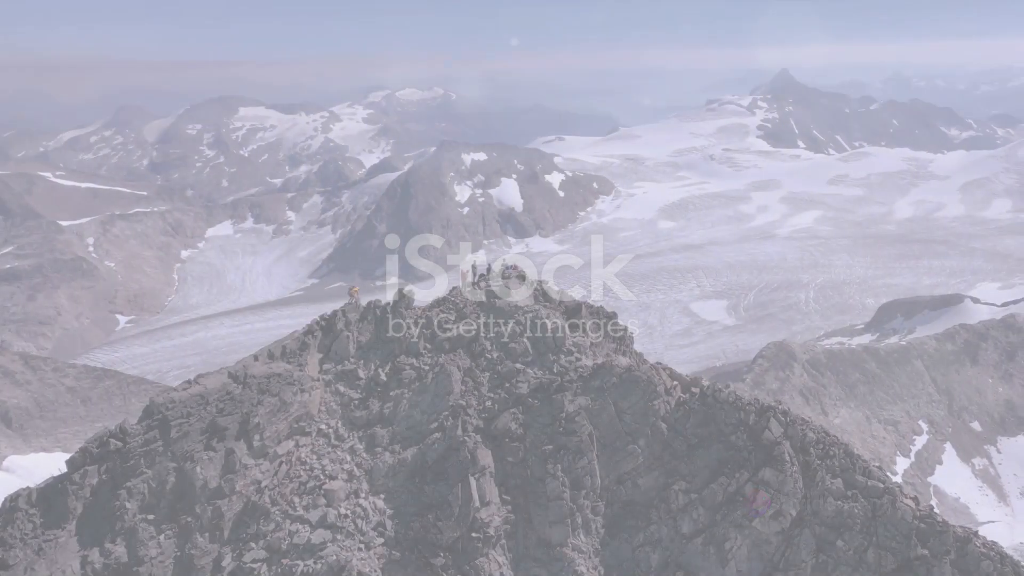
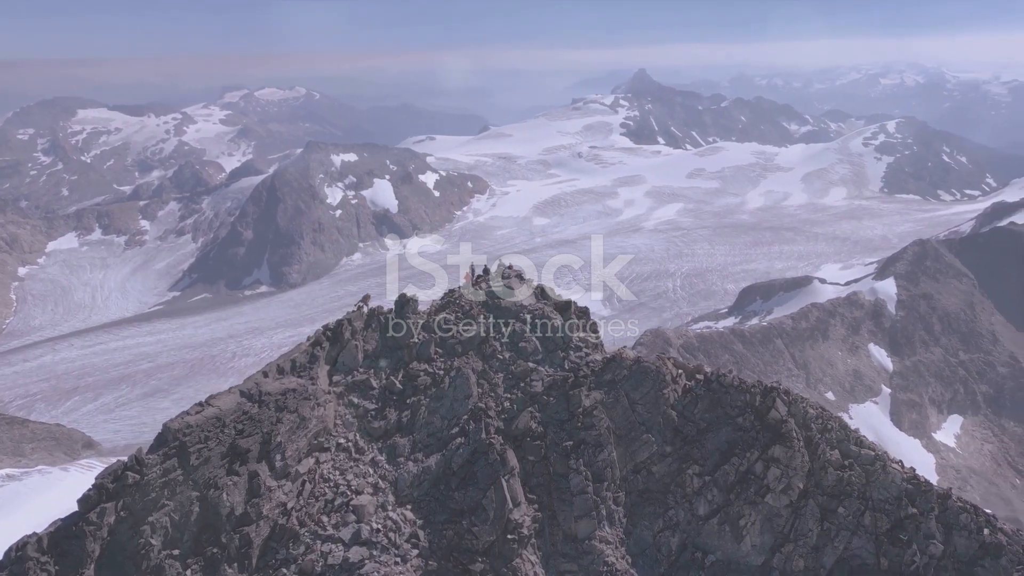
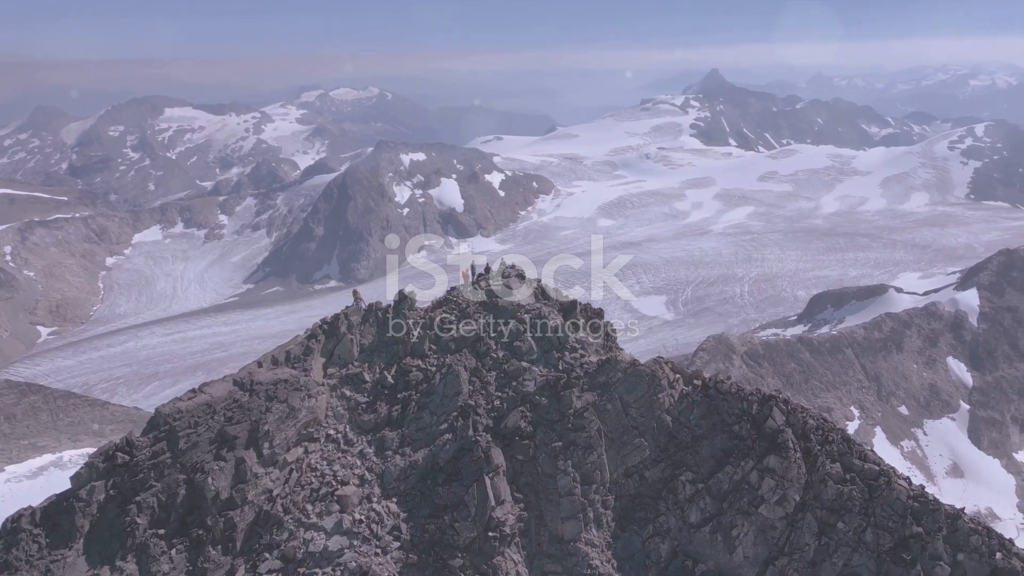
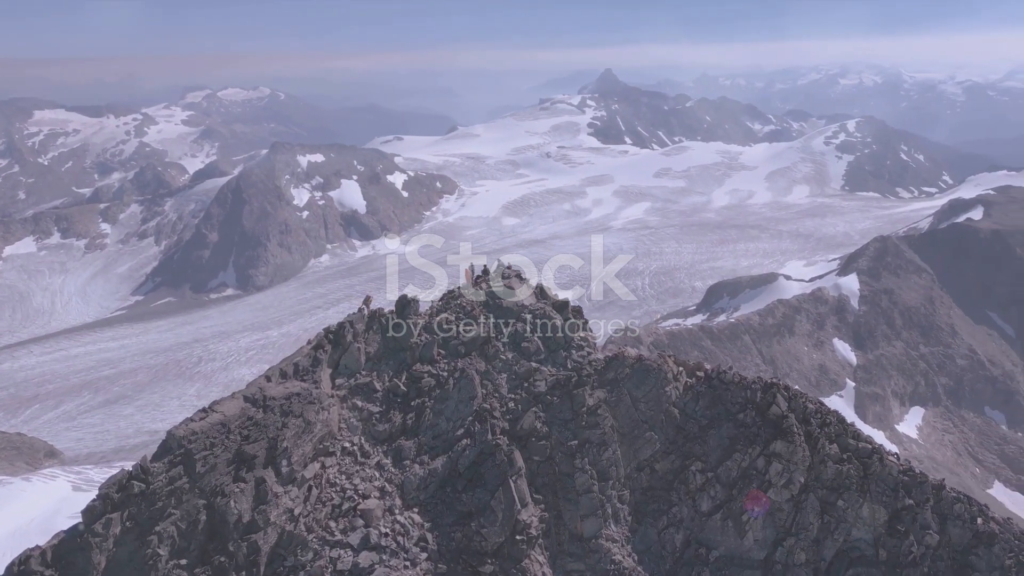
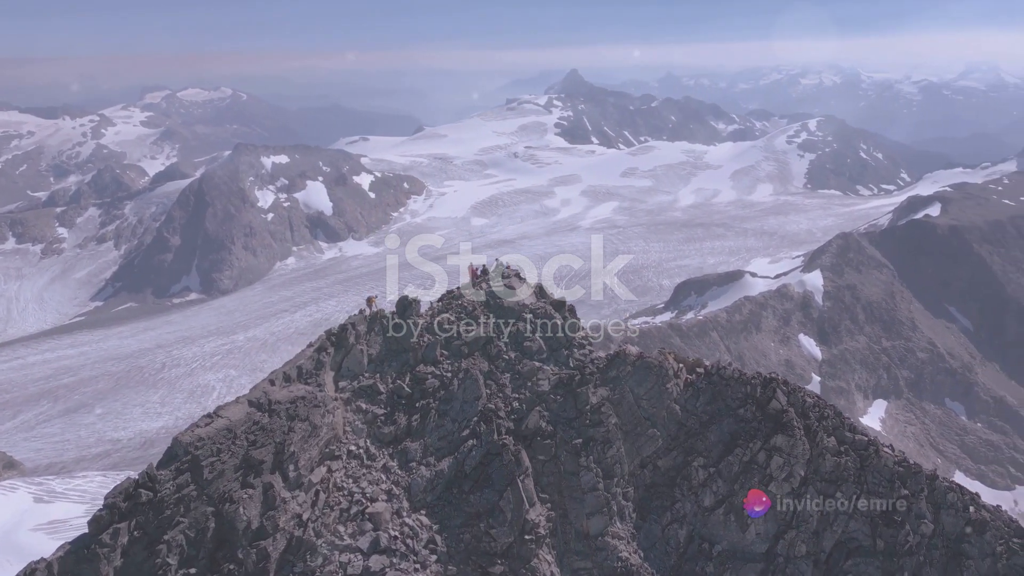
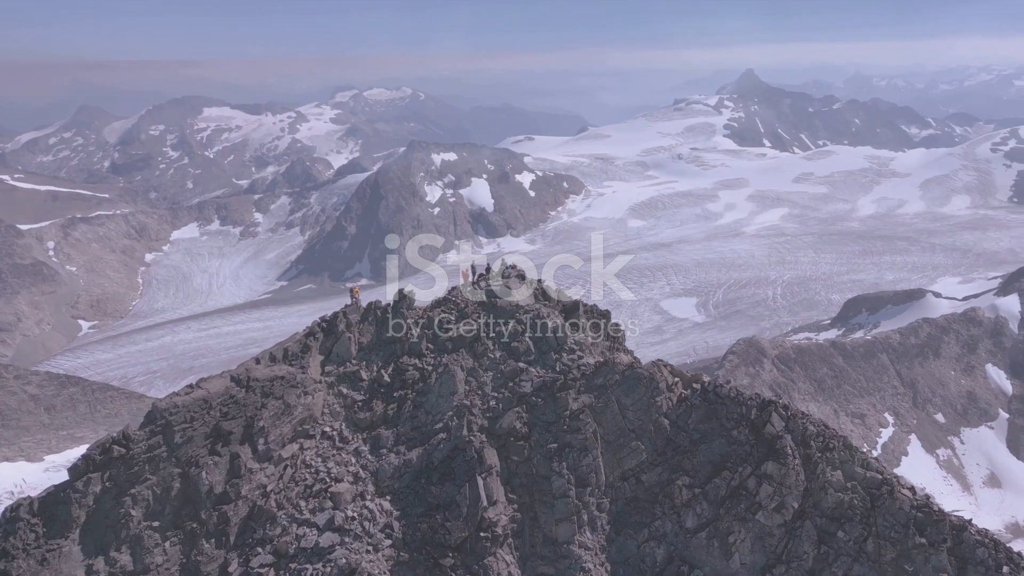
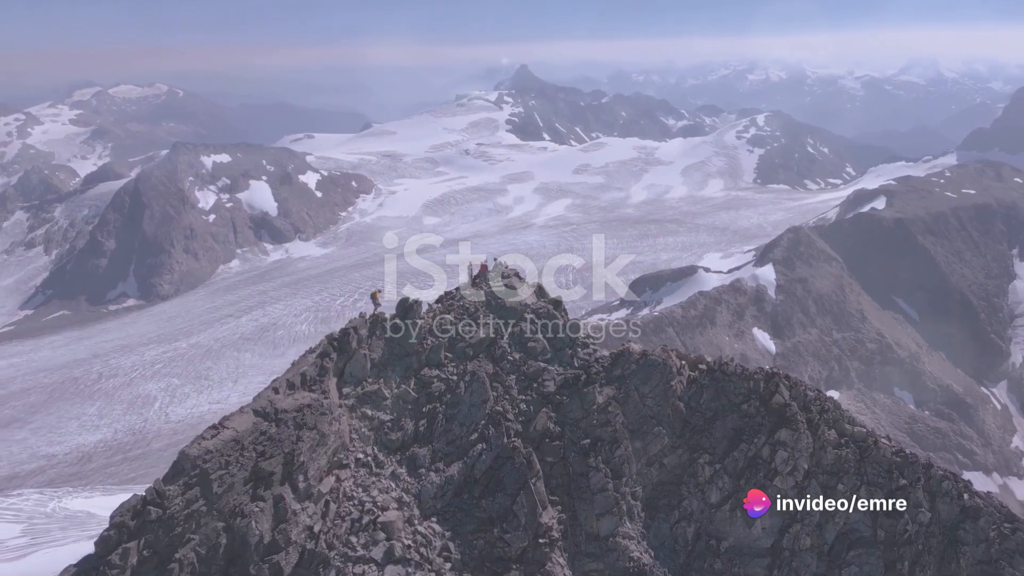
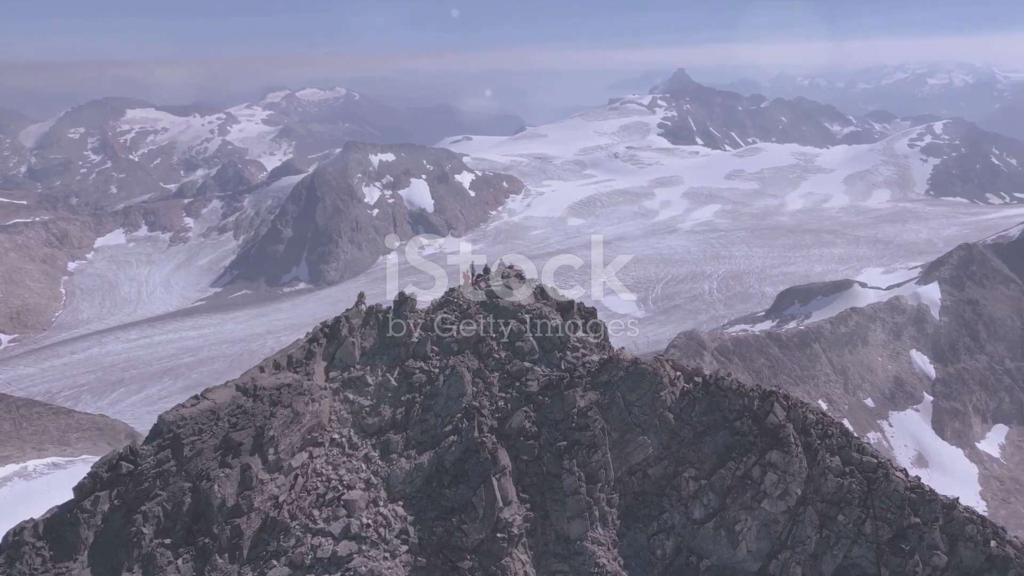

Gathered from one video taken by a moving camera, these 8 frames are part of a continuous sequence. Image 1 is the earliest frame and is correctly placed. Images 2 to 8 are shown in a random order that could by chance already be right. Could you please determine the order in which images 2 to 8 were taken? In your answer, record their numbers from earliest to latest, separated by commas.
6, 3, 8, 2, 4, 5, 7
